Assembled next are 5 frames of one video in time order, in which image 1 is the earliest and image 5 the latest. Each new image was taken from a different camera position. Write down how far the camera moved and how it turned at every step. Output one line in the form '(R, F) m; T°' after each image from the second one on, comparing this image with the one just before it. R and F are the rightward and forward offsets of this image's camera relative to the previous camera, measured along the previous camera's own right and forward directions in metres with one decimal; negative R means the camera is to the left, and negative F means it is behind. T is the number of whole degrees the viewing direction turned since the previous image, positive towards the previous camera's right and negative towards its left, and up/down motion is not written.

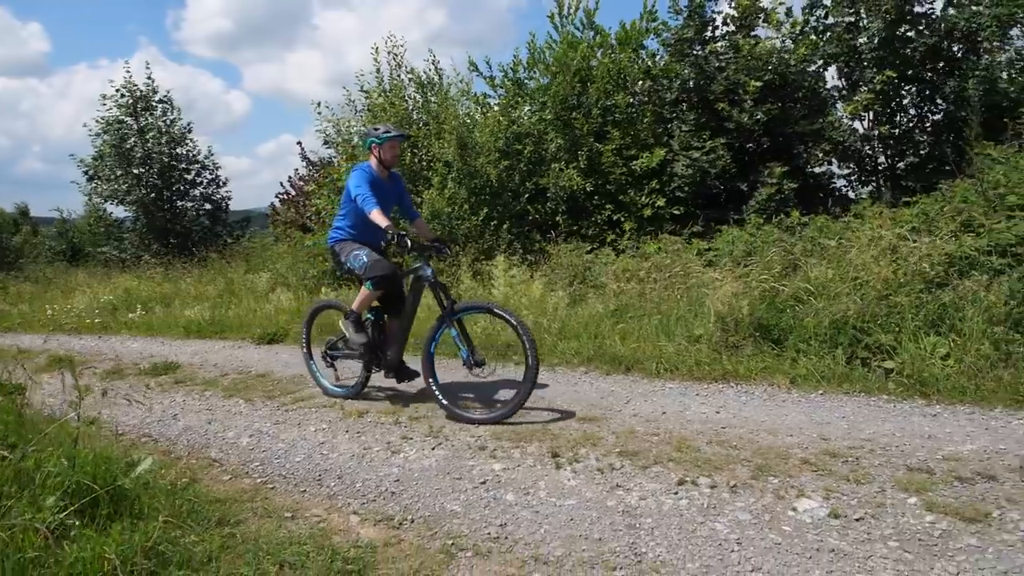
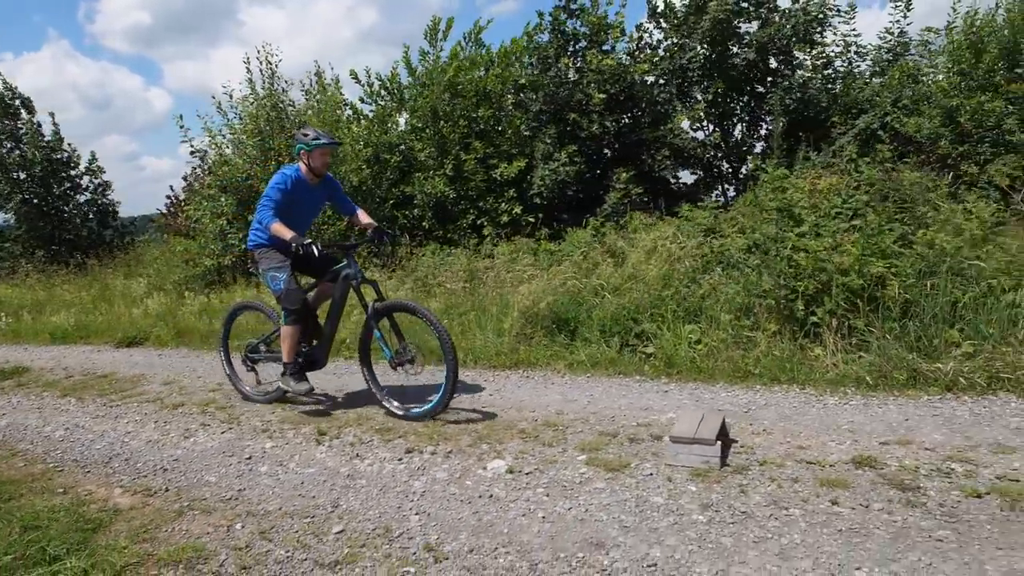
(+1.3, -0.8) m; +4°
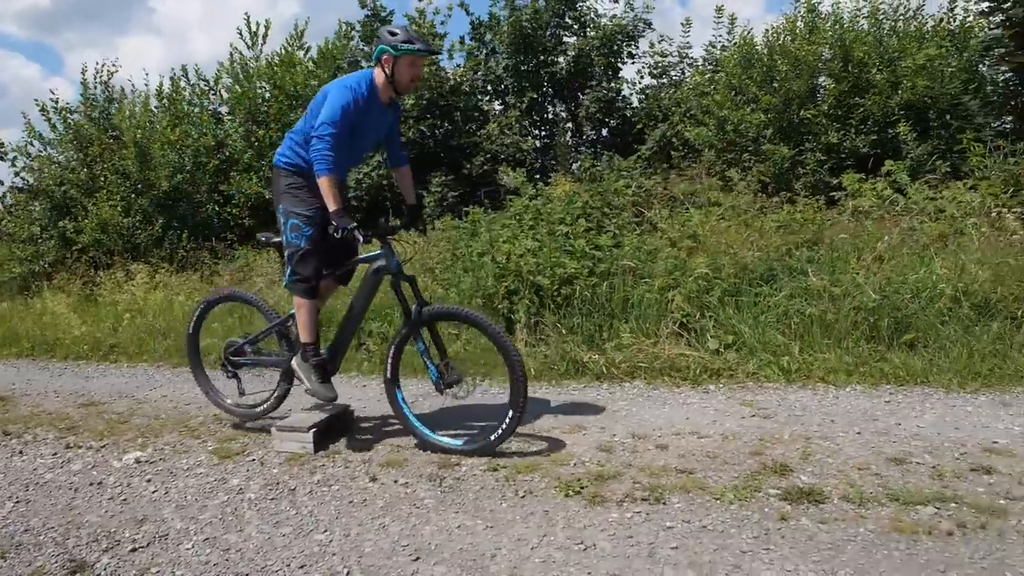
(+2.4, -0.7) m; +3°
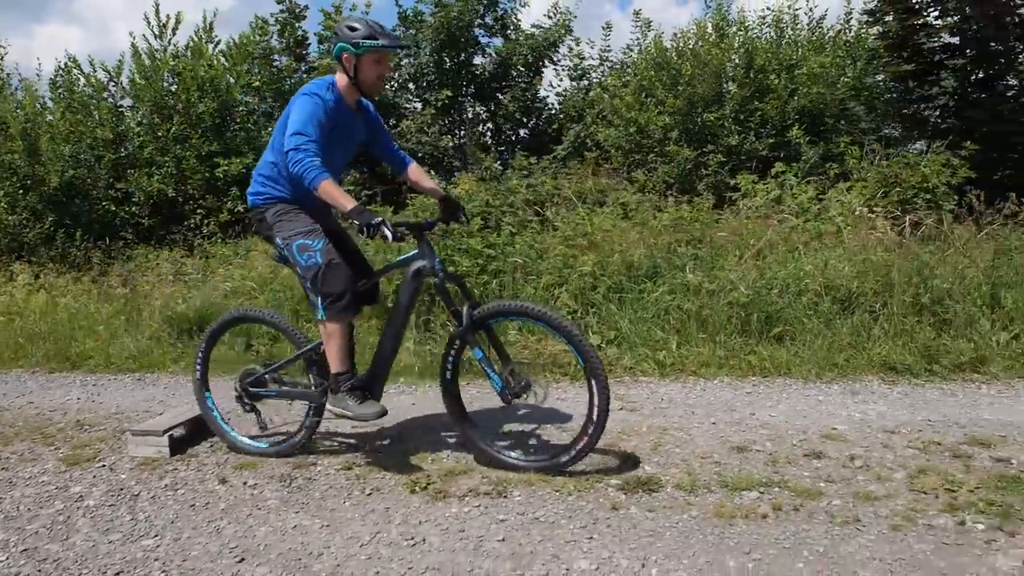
(+0.7, 0.0) m; +4°
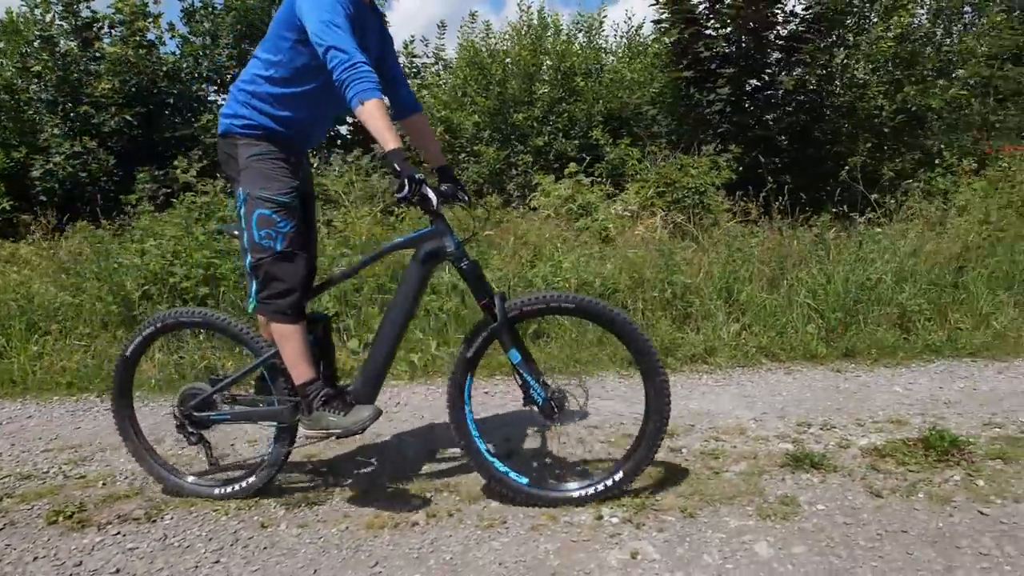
(+1.4, 0.0) m; +9°
